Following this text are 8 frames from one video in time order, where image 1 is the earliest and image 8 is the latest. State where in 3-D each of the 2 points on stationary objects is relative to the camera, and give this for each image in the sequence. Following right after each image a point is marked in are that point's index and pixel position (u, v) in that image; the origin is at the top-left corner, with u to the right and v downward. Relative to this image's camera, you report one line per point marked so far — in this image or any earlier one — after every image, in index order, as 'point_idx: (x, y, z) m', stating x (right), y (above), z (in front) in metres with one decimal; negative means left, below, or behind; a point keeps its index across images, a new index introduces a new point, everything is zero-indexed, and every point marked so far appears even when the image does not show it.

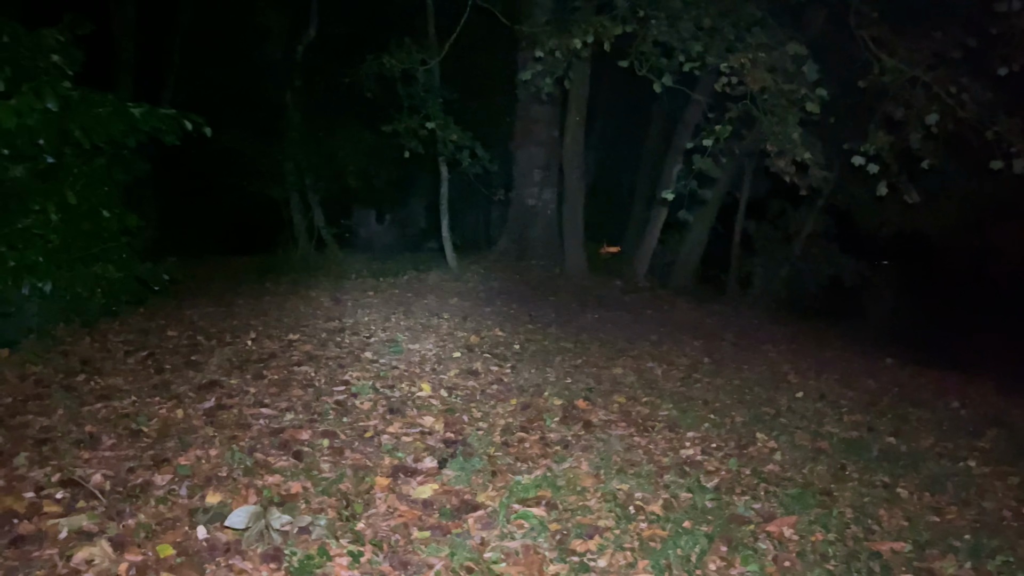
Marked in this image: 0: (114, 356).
0: (-4.3, -0.7, +8.6) m
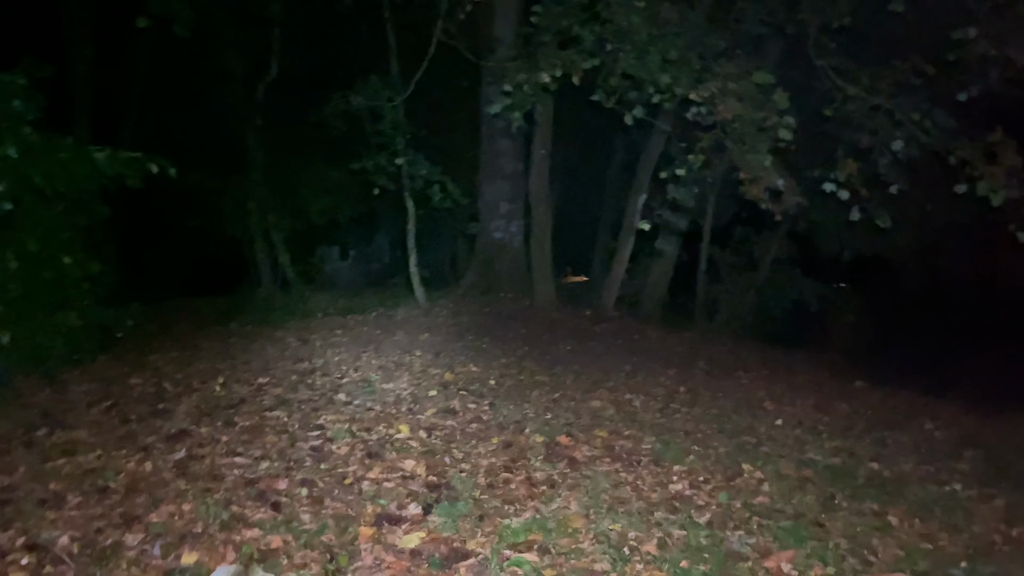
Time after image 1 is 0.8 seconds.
0: (-4.5, -1.2, +8.3) m
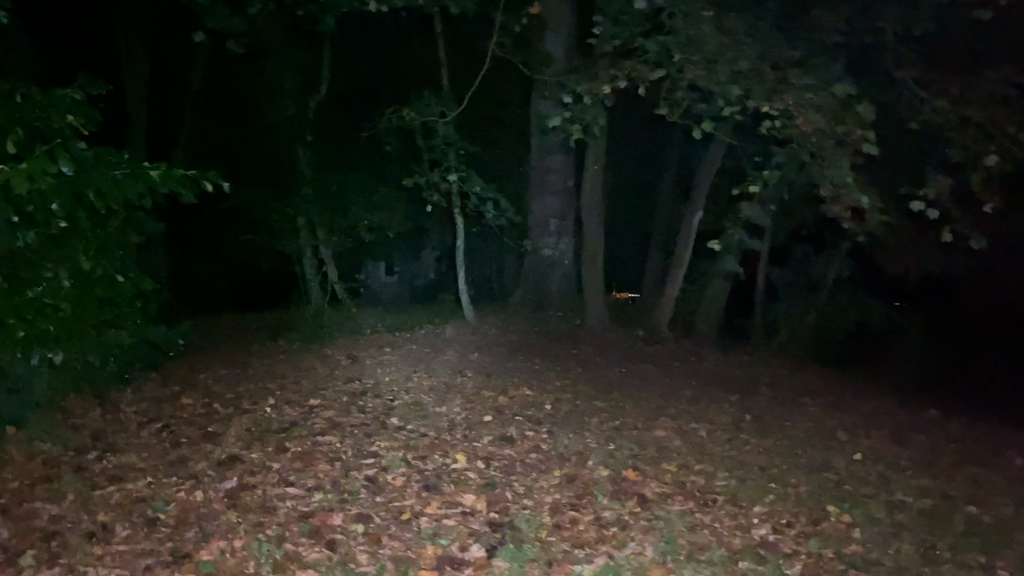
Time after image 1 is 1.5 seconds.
0: (-3.9, -1.4, +8.1) m
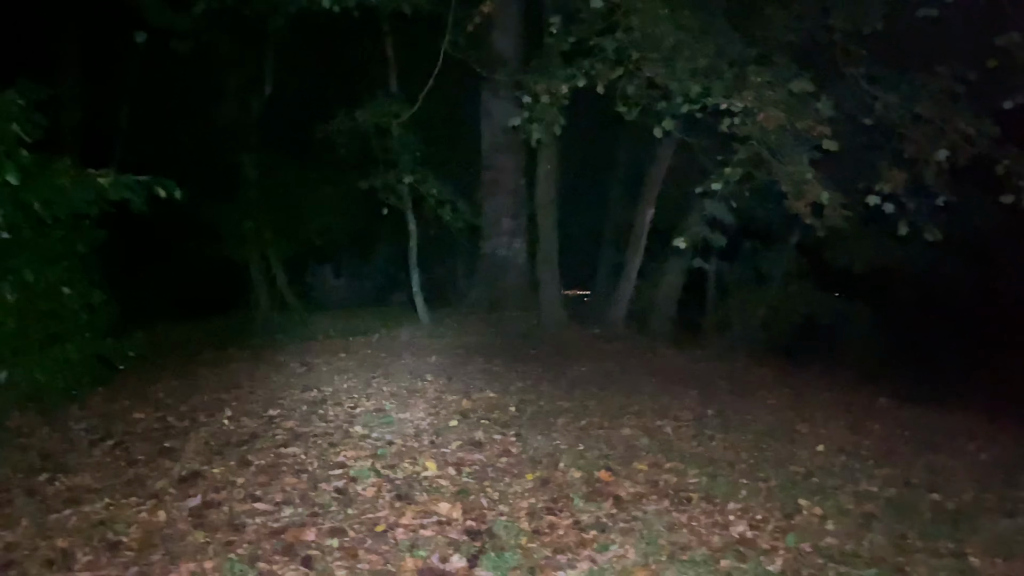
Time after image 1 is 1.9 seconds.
0: (-4.2, -1.6, +7.8) m
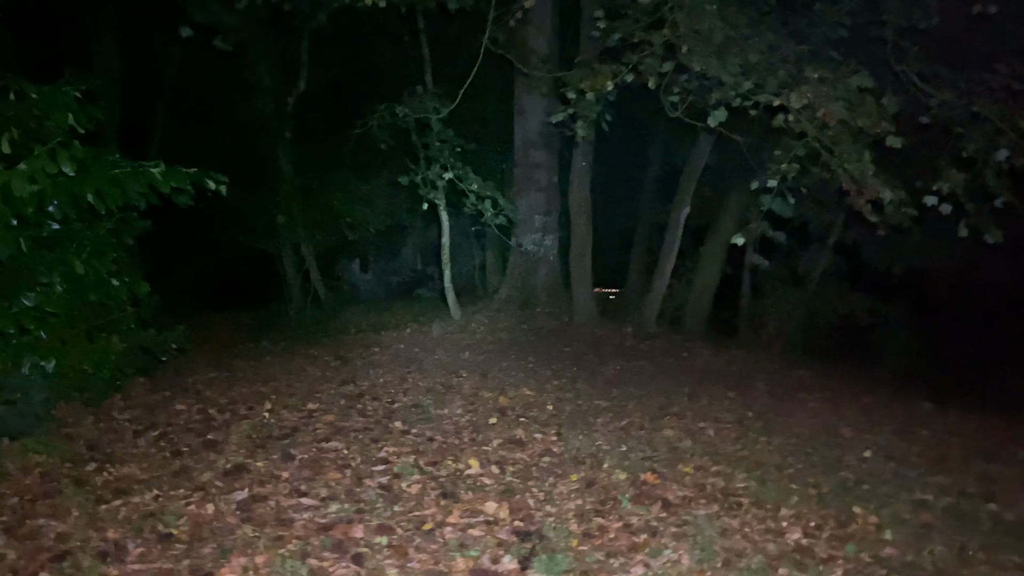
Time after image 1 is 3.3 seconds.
0: (-3.8, -1.5, +7.8) m
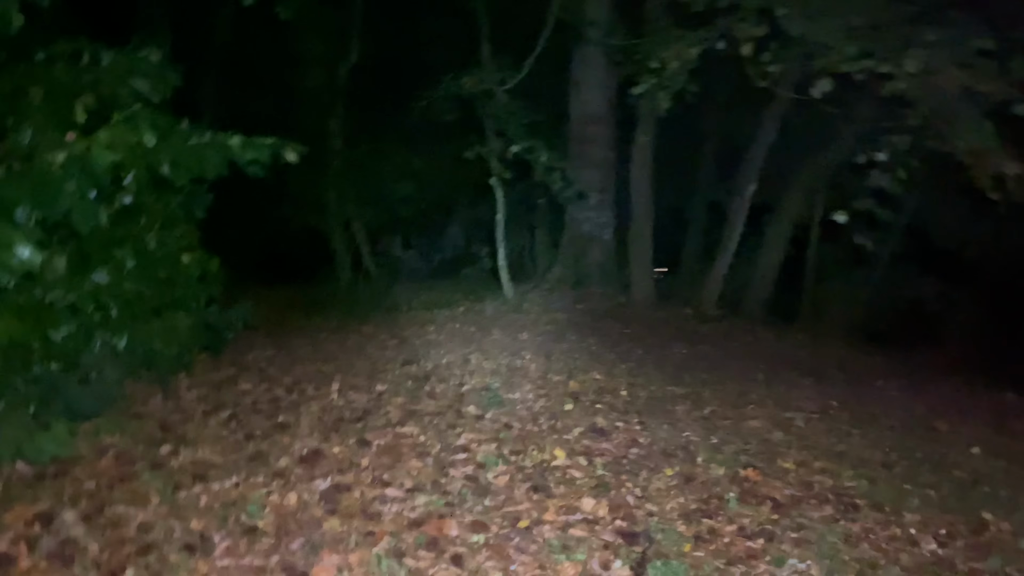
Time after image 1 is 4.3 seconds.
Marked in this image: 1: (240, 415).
0: (-3.0, -1.2, +7.6) m
1: (-2.7, -1.2, +7.8) m
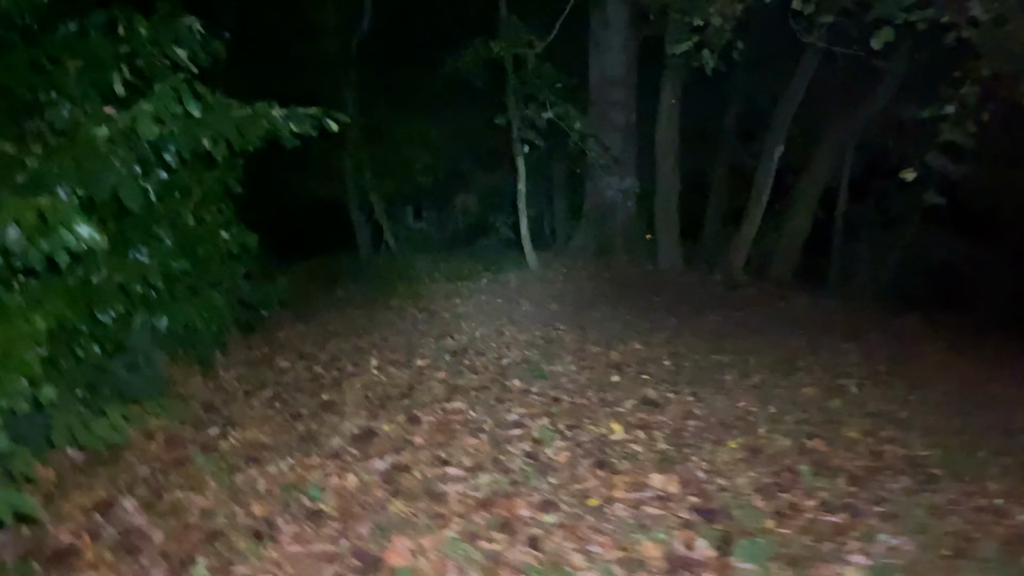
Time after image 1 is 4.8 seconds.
0: (-2.5, -1.0, +7.4) m
1: (-2.2, -1.0, +7.7) m
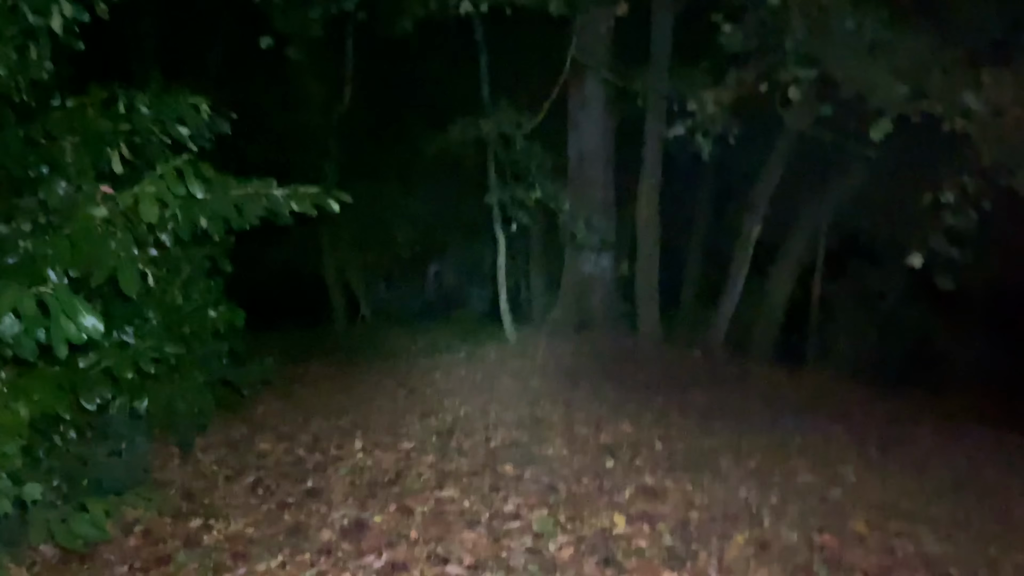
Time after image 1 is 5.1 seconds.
0: (-2.6, -1.8, +7.1) m
1: (-2.2, -1.8, +7.3) m
